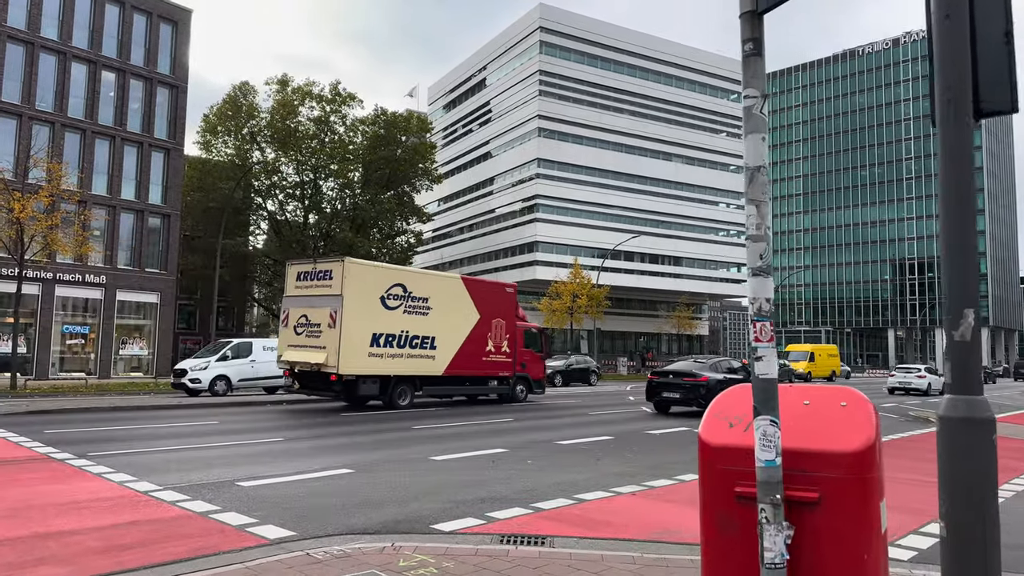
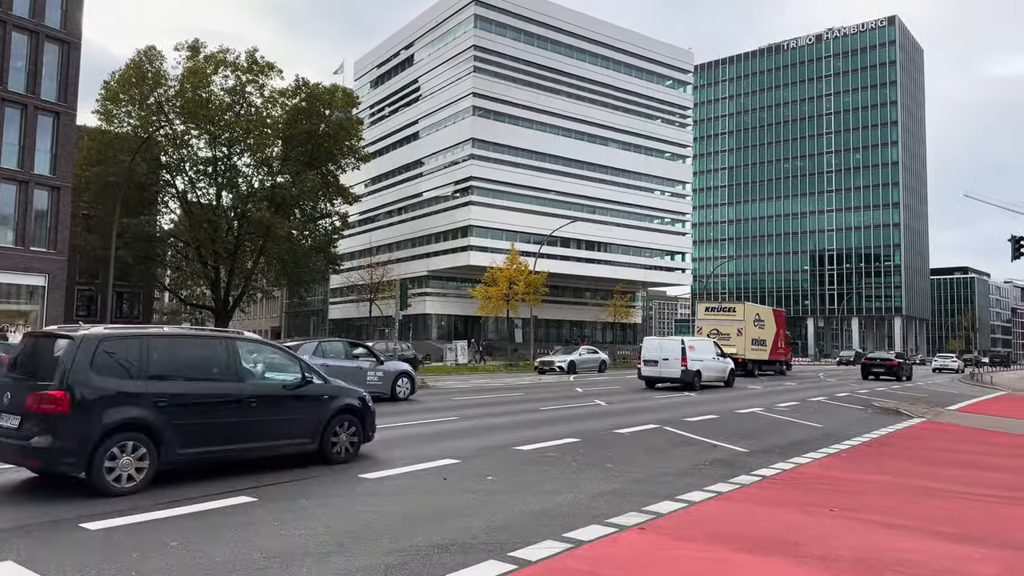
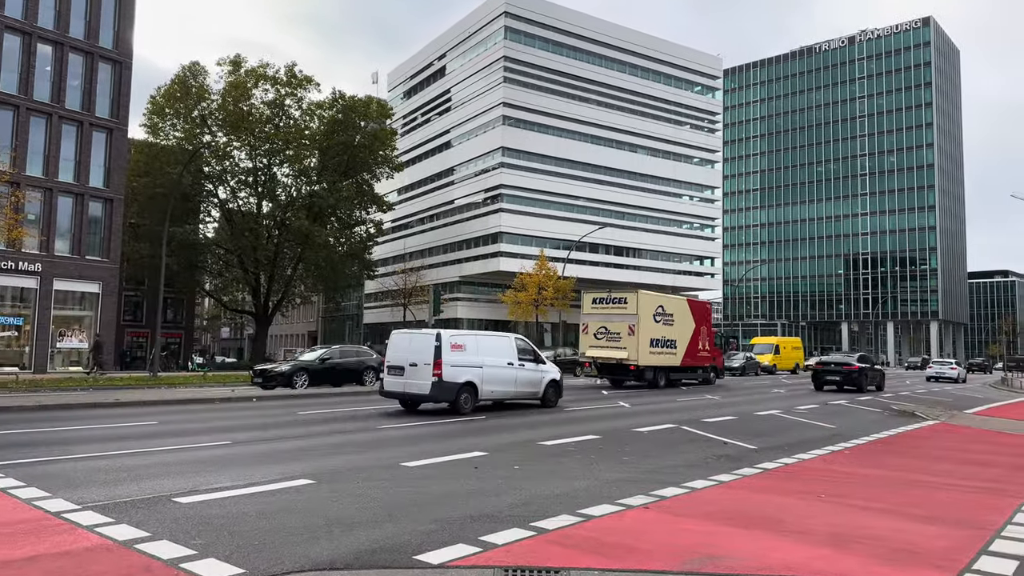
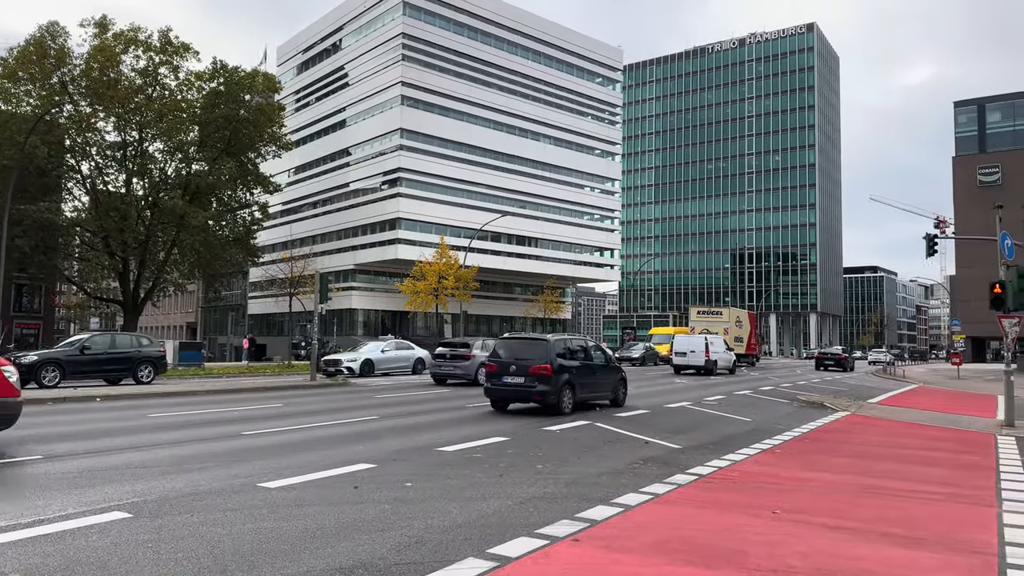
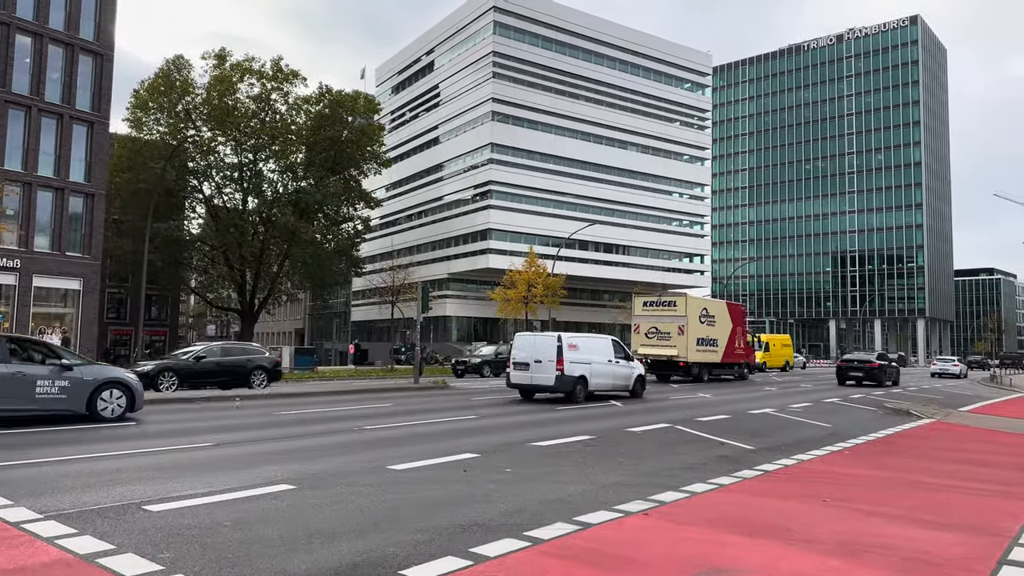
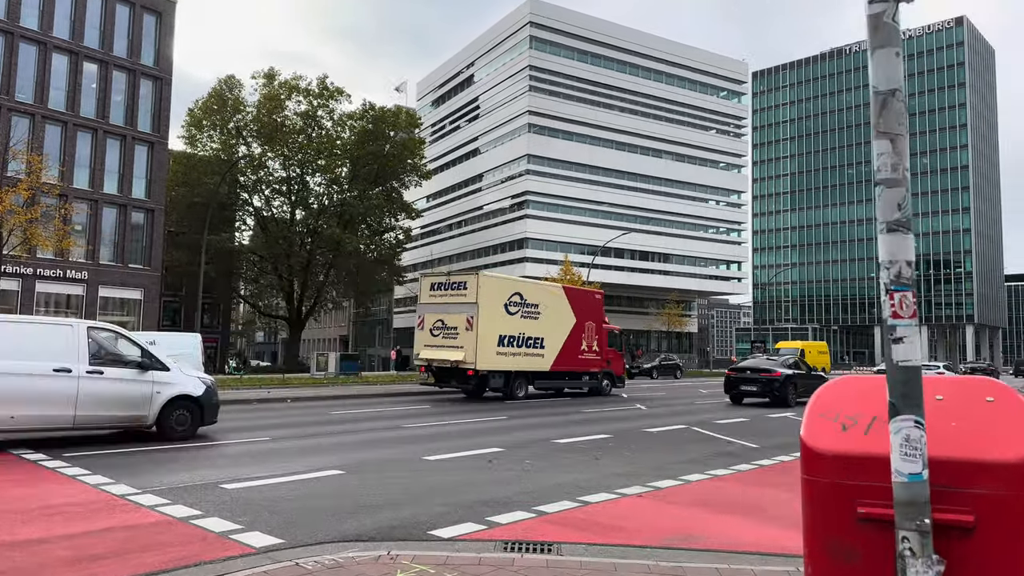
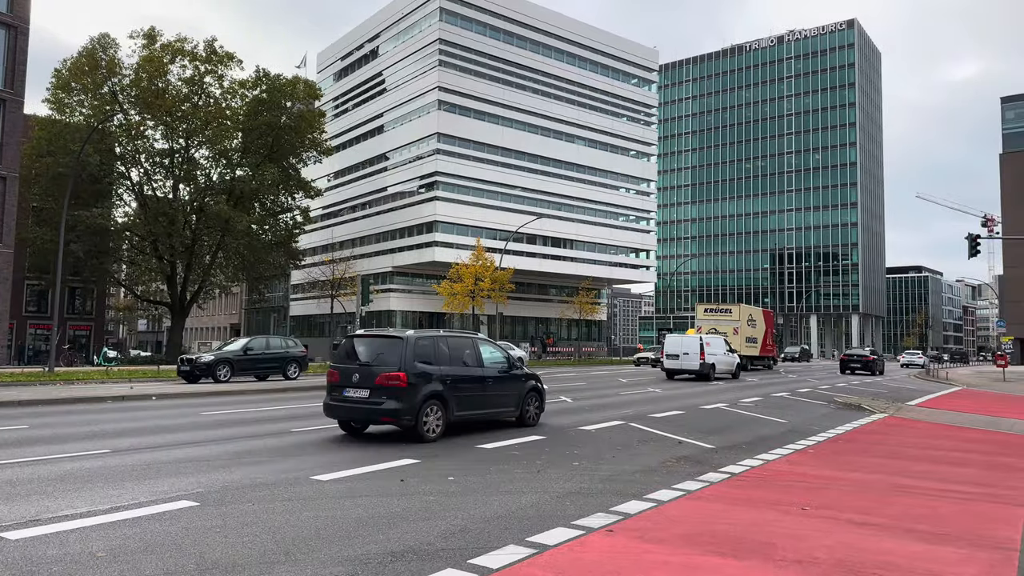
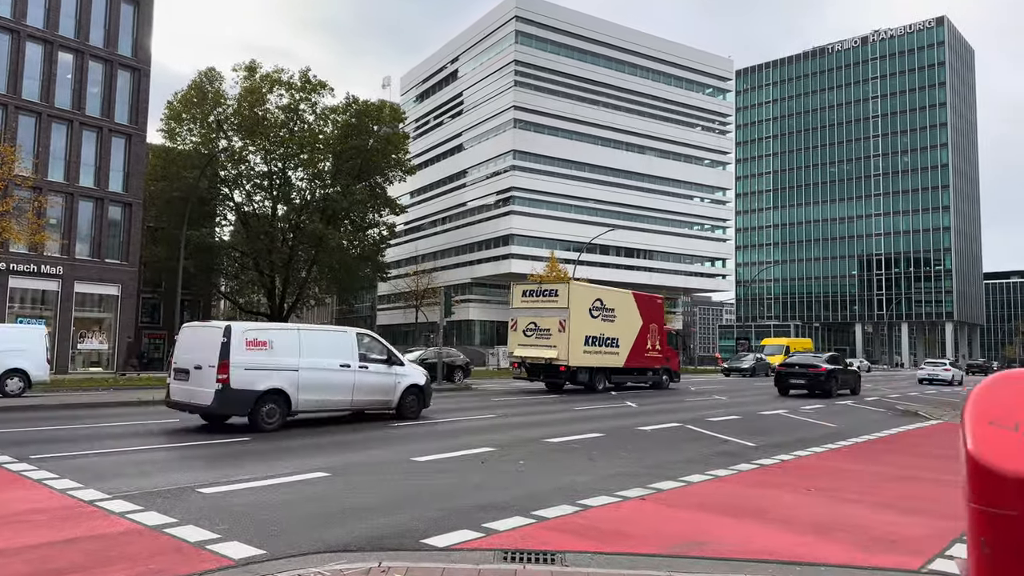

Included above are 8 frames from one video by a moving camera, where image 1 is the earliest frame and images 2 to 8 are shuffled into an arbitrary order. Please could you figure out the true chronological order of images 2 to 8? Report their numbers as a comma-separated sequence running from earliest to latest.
6, 8, 3, 5, 2, 7, 4
